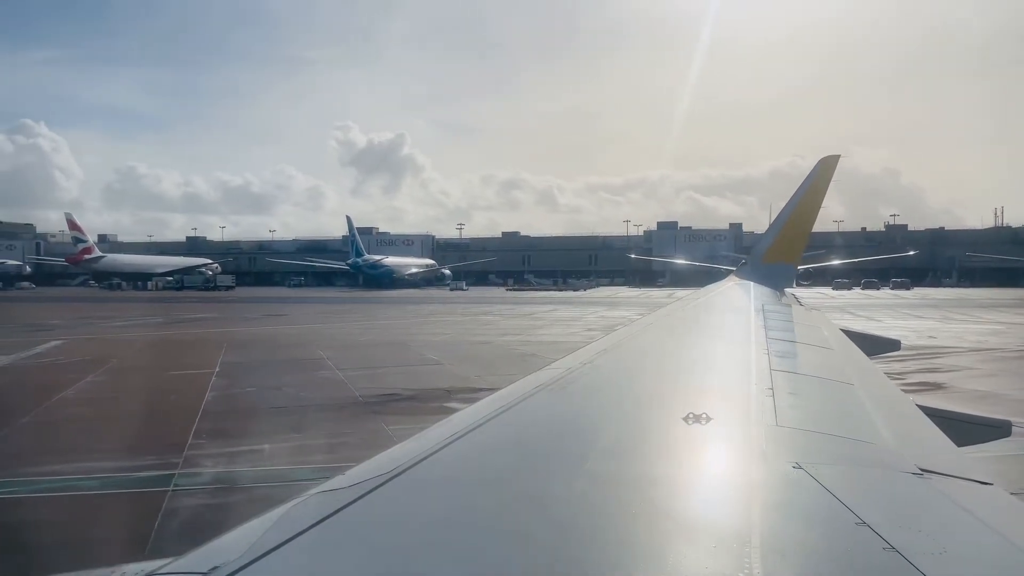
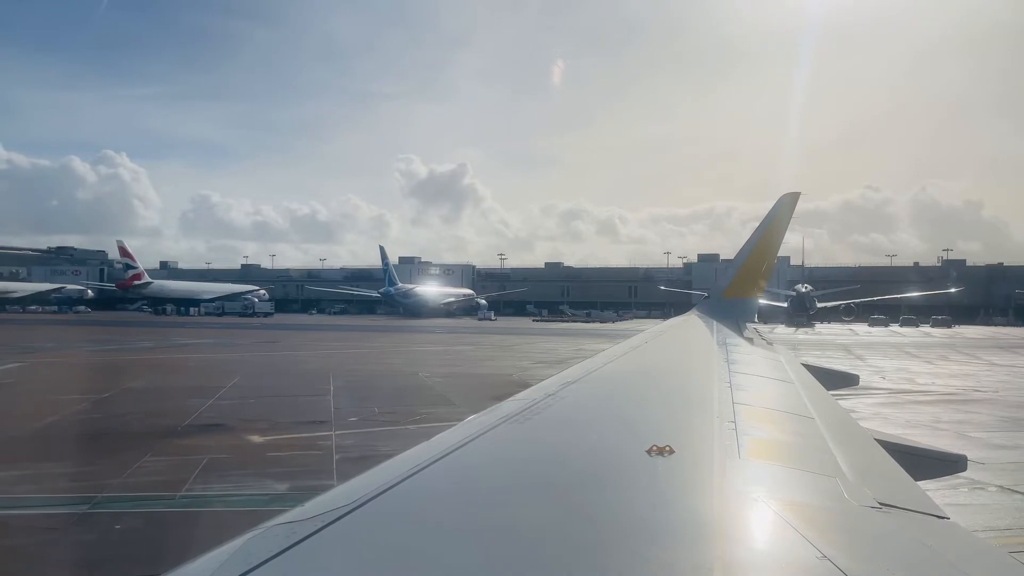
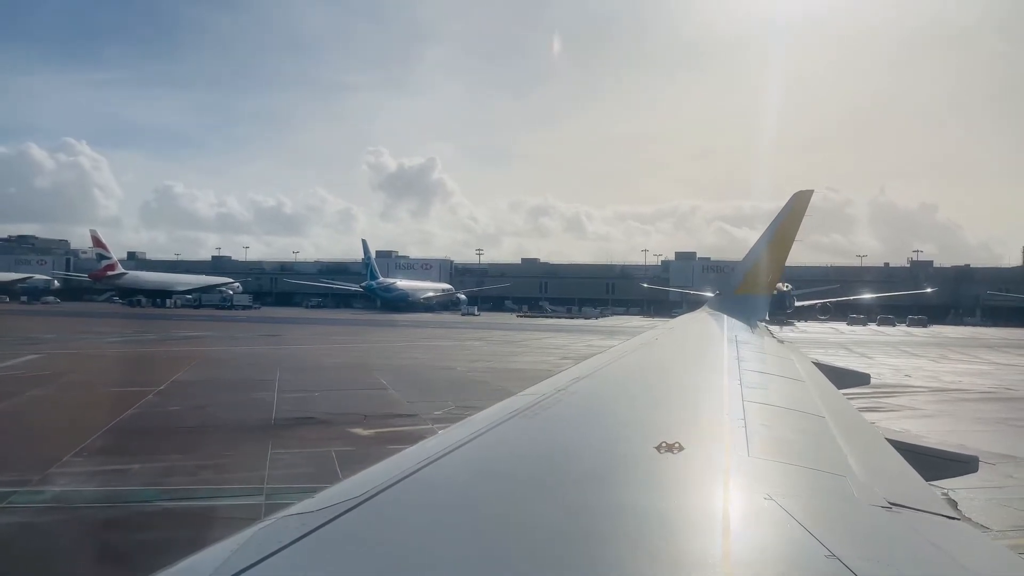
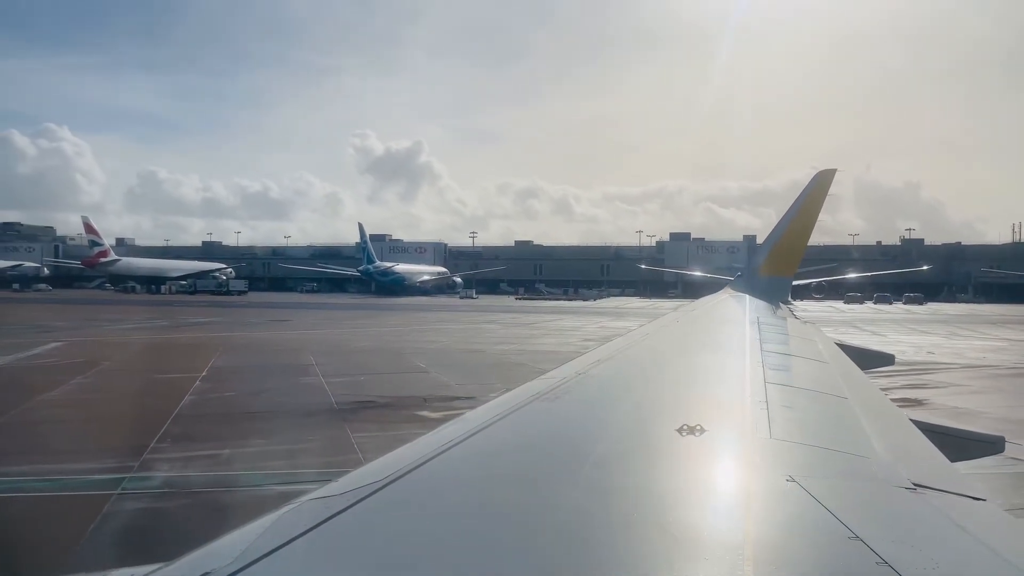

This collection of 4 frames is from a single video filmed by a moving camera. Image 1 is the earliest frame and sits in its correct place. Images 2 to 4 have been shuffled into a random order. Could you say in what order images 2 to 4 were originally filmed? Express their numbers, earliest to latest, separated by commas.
4, 3, 2
